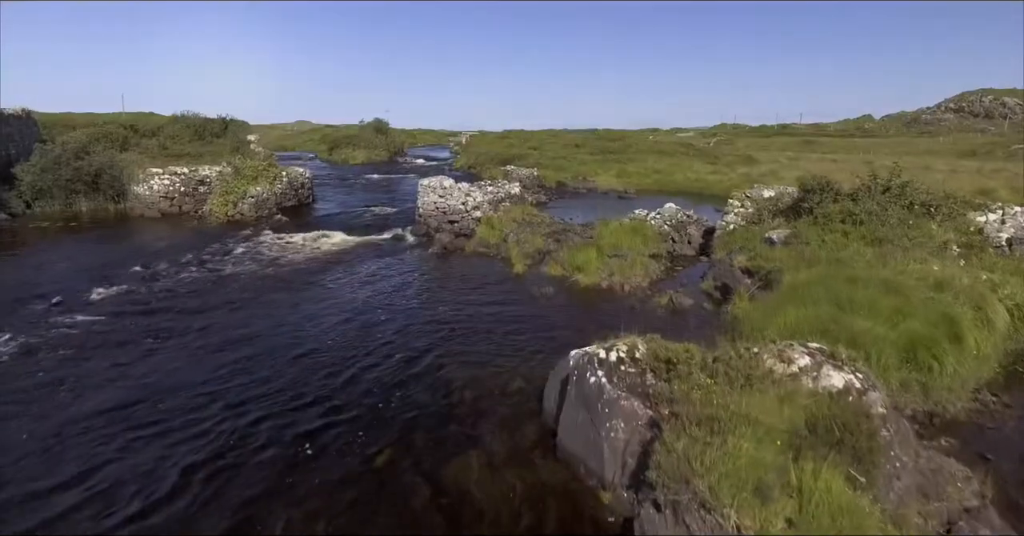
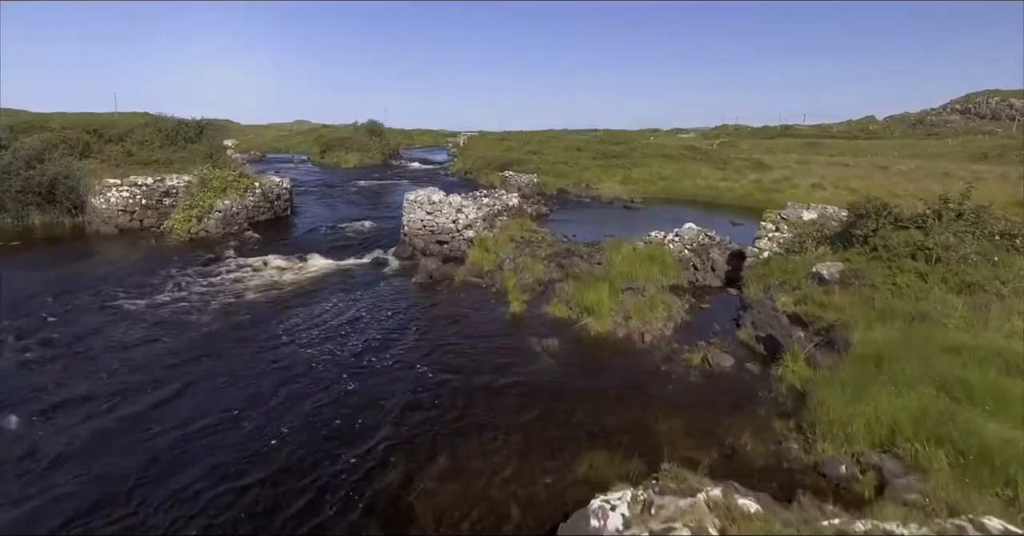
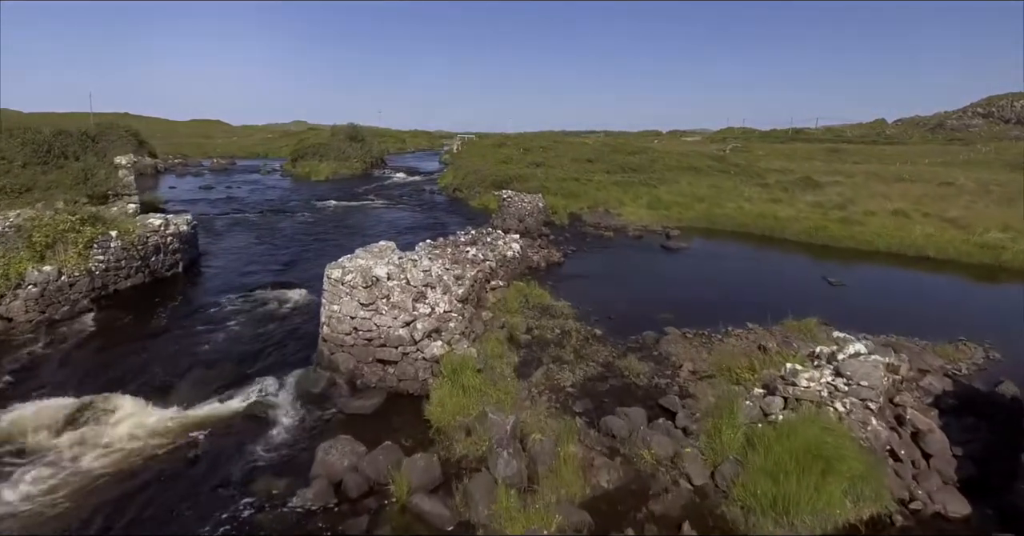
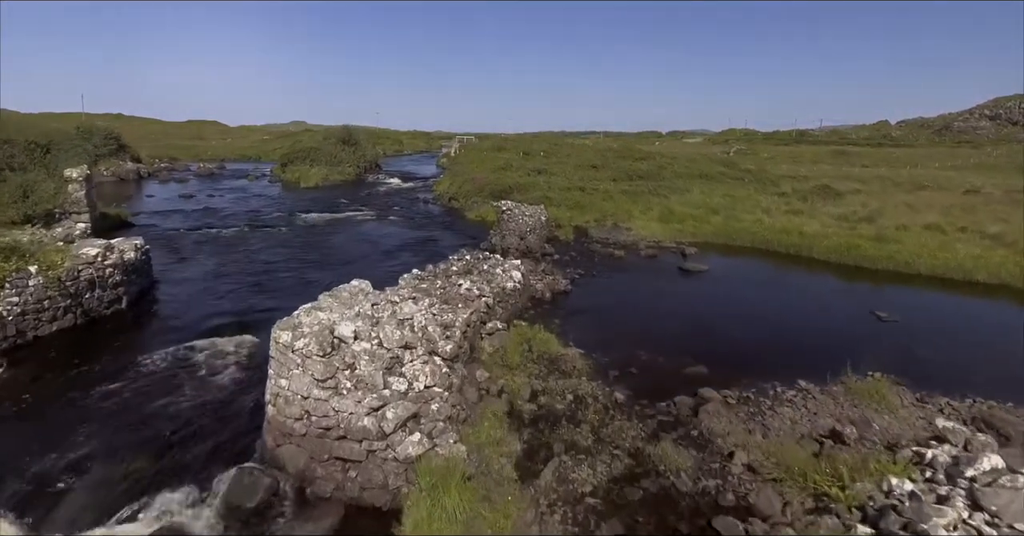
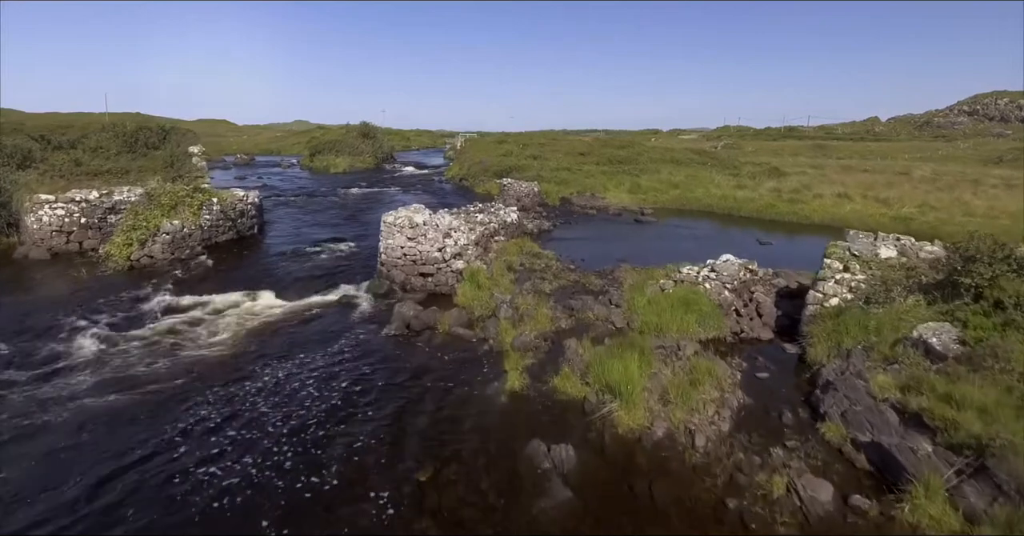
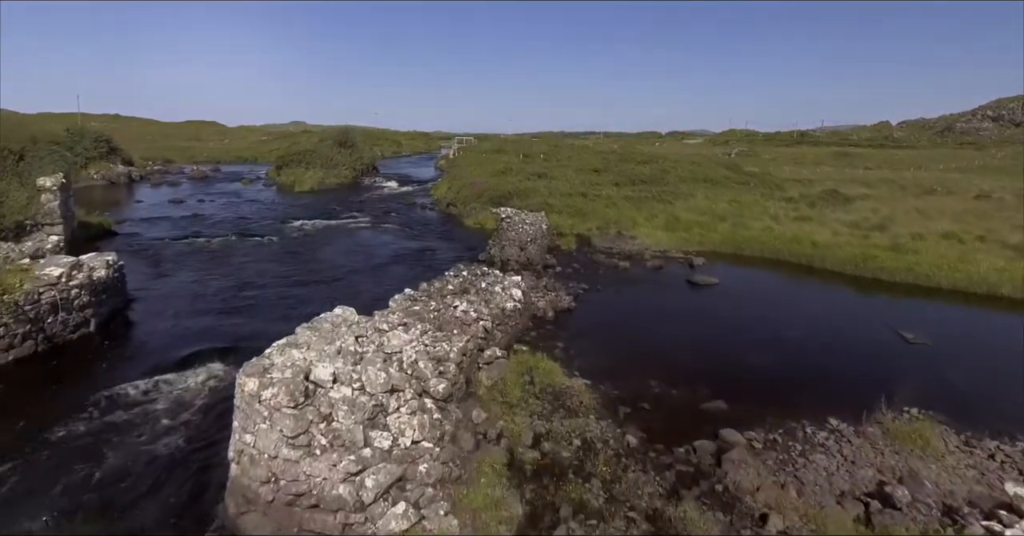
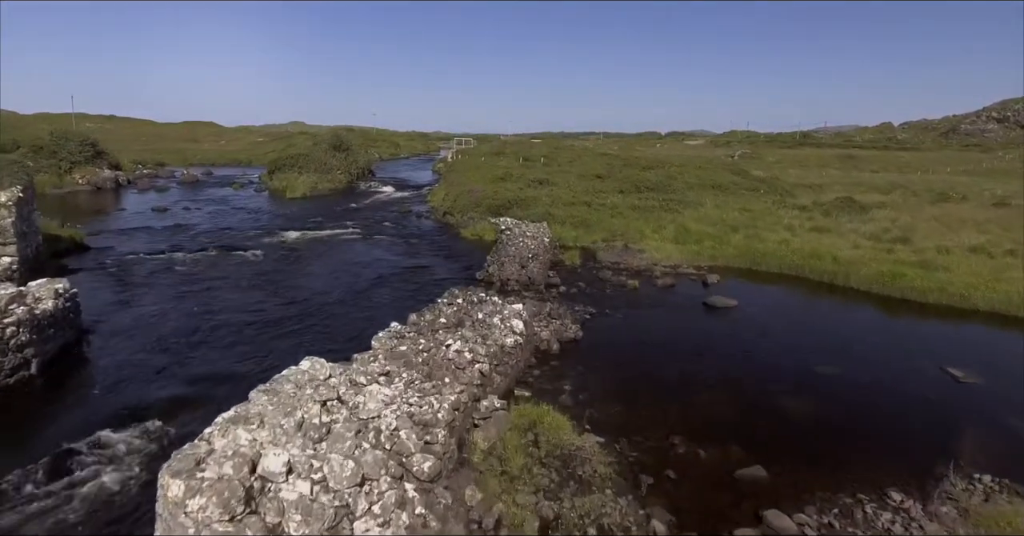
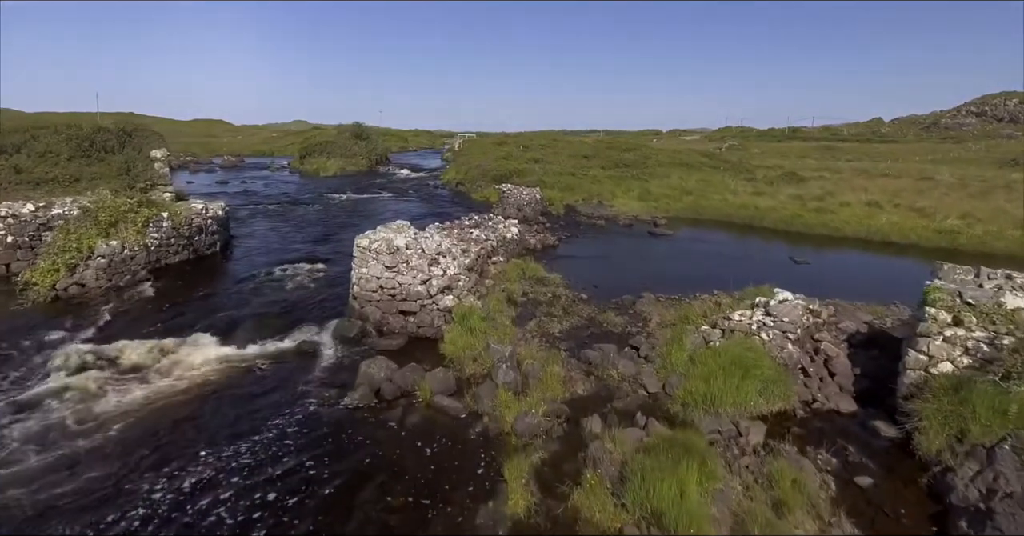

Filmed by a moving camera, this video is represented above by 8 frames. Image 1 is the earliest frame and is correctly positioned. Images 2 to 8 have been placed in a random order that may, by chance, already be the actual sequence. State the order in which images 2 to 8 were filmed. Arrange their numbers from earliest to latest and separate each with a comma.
2, 5, 8, 3, 4, 6, 7
